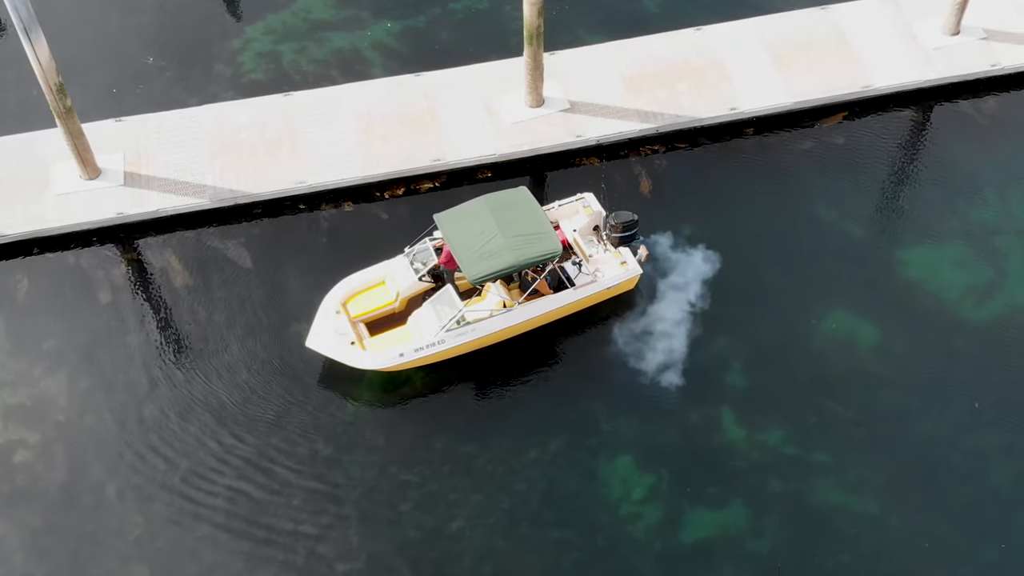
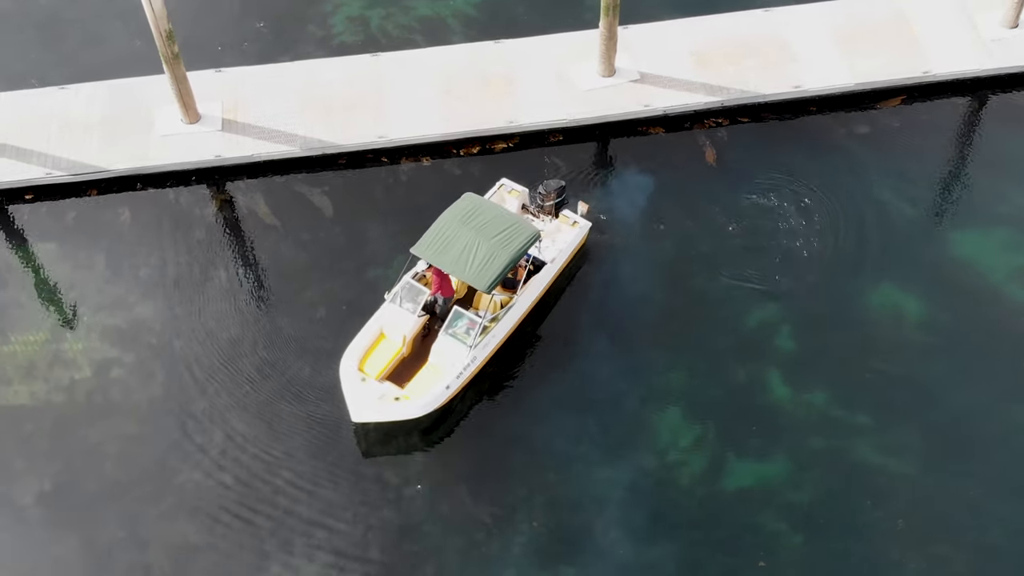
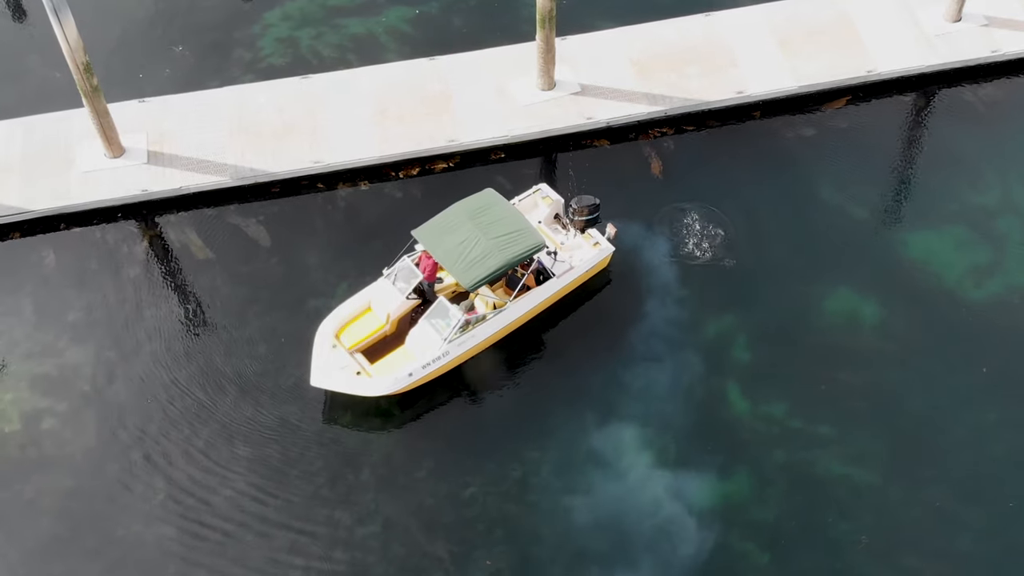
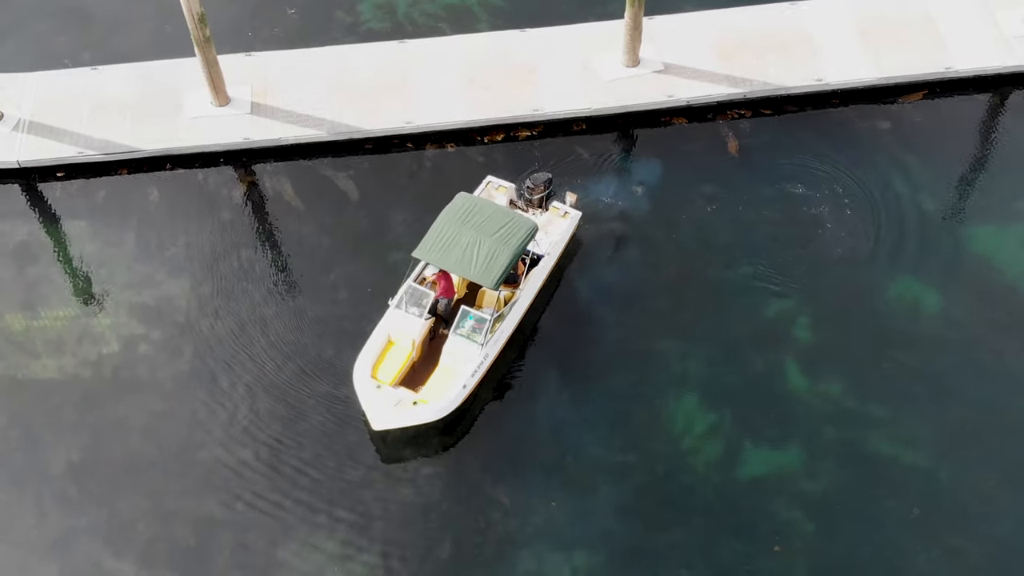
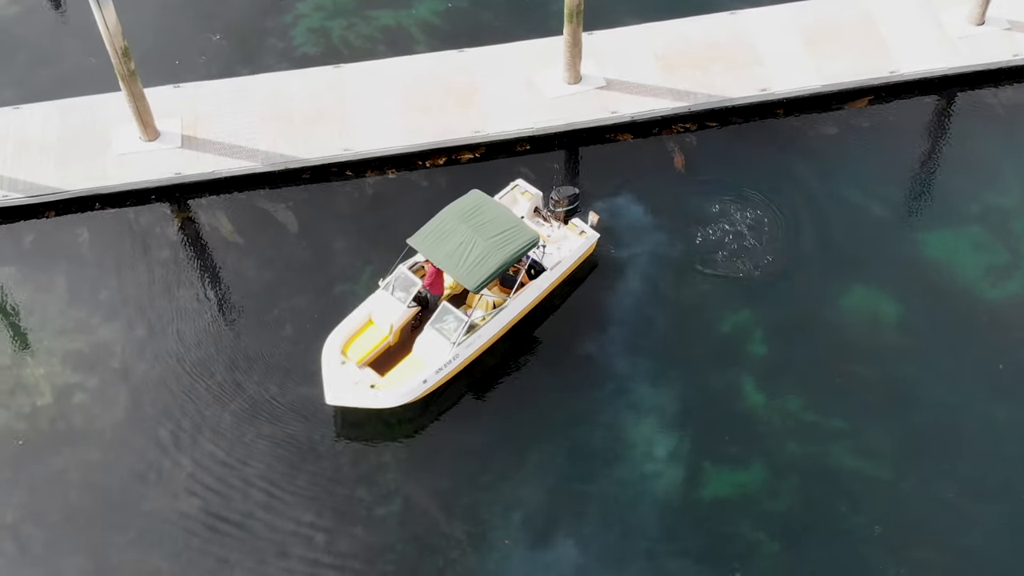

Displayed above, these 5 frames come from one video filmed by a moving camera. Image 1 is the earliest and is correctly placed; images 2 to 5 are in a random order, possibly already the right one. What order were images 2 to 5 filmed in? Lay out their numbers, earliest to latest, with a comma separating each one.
3, 5, 2, 4
